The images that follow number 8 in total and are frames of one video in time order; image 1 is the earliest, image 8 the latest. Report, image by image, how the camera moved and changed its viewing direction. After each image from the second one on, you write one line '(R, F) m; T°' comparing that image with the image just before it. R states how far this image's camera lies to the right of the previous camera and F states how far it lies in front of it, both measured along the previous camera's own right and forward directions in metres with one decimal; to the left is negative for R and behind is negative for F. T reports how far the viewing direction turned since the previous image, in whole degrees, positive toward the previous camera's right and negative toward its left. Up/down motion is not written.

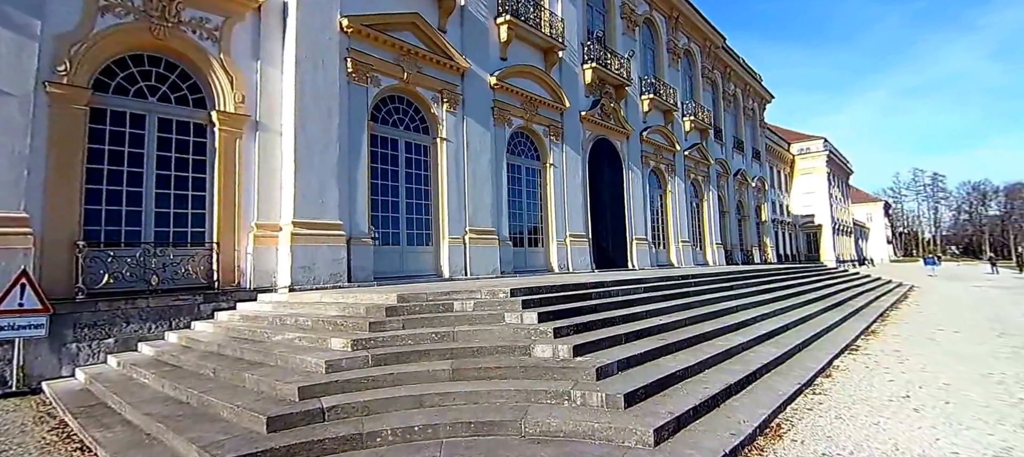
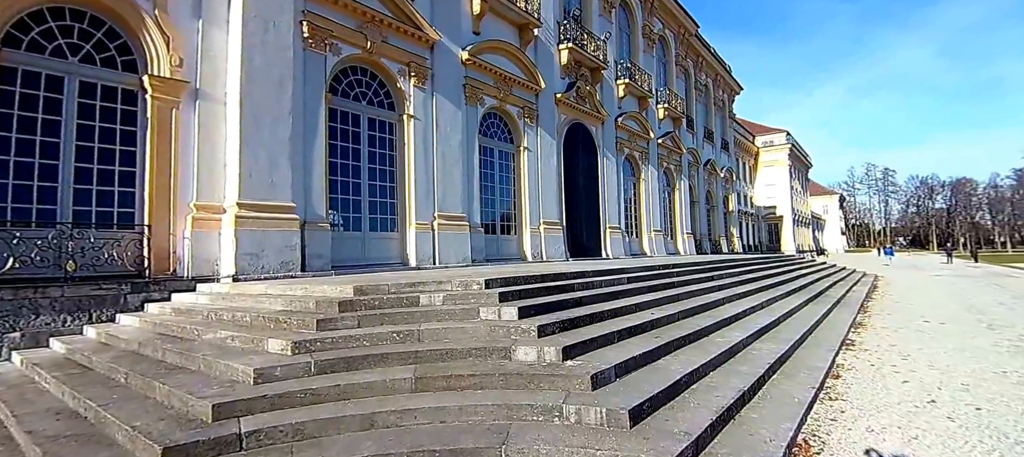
(-0.1, +0.7) m; +4°
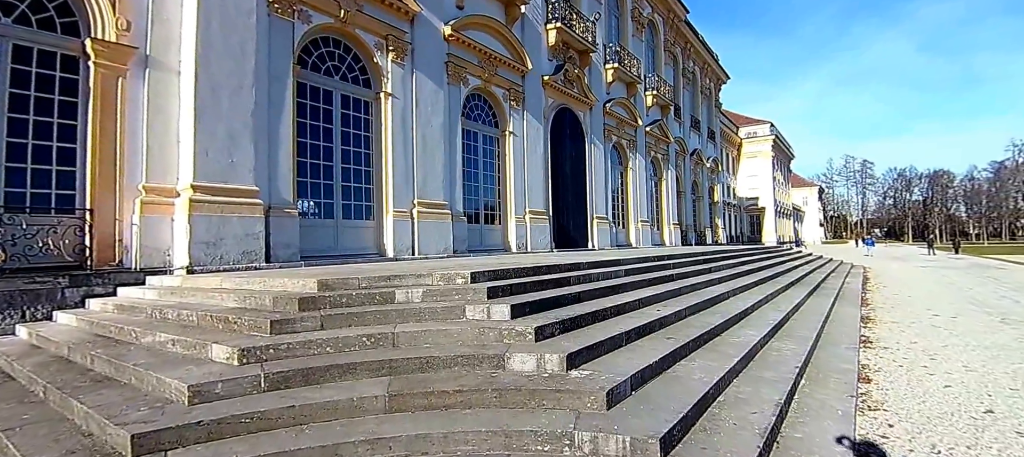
(-0.1, +0.7) m; +2°
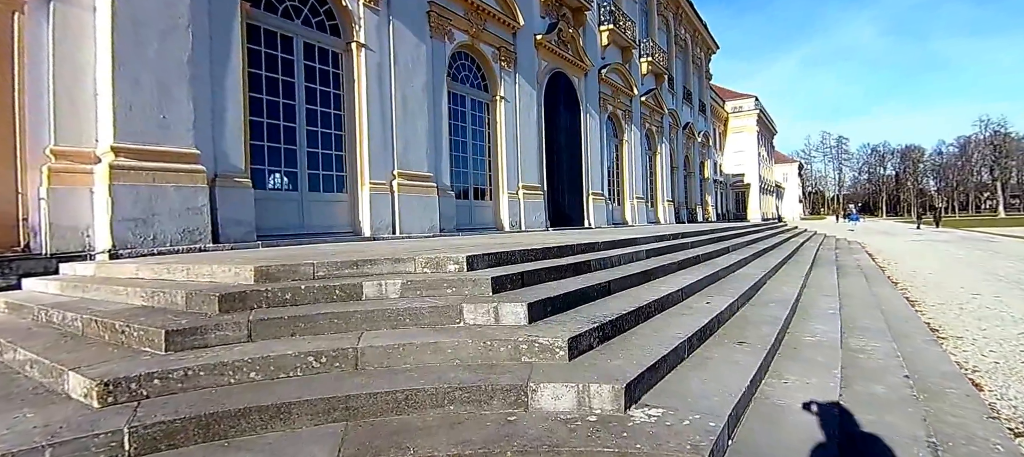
(-0.2, +1.2) m; +2°
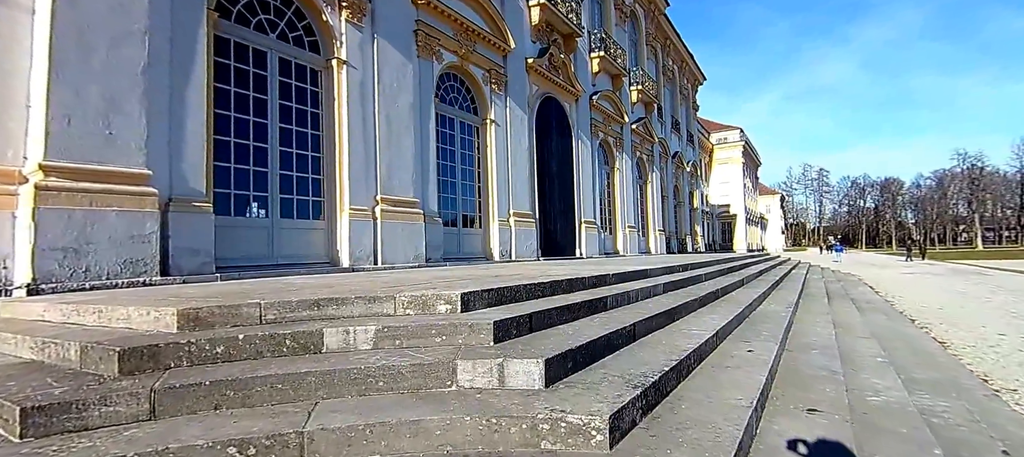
(-0.1, +0.7) m; +2°
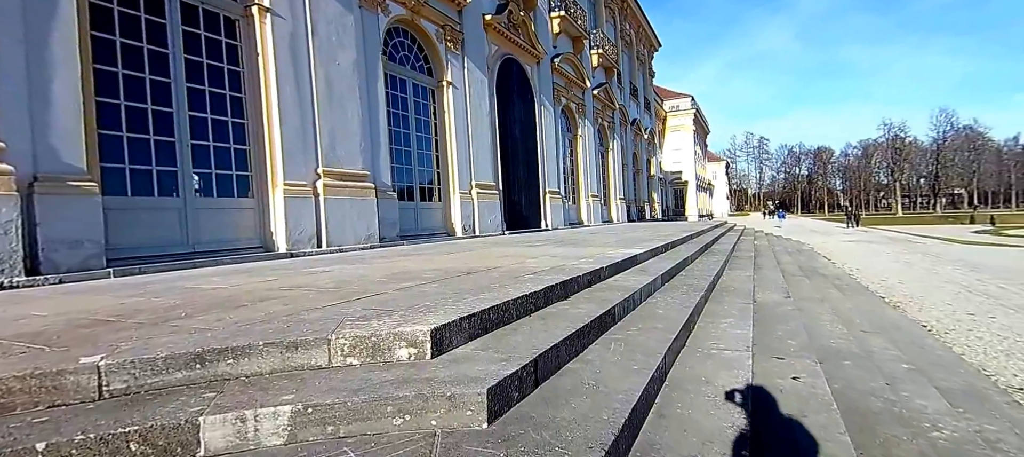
(-0.1, +0.9) m; +5°
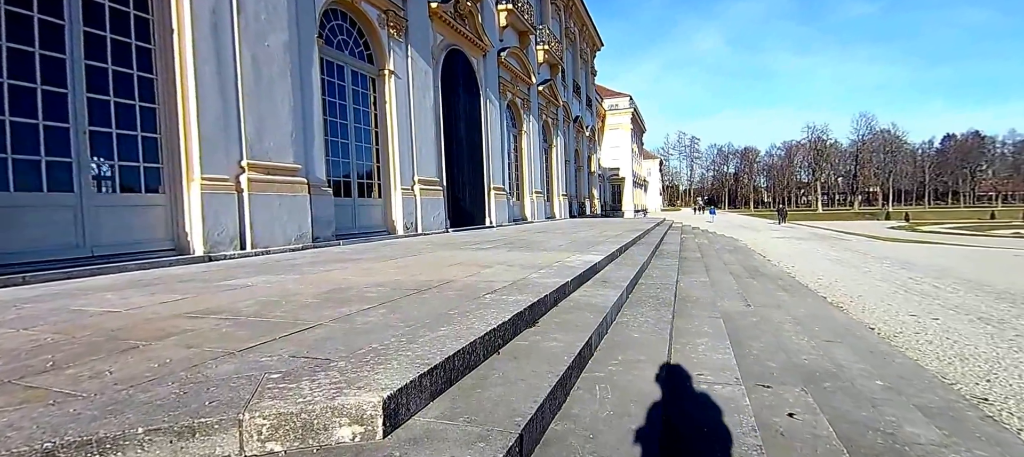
(-0.1, +0.4) m; +7°
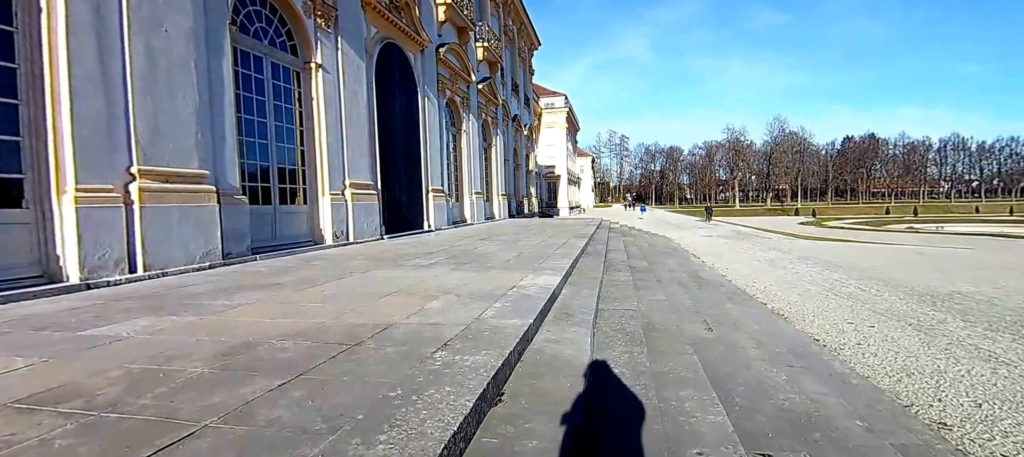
(-0.1, +0.6) m; +7°
